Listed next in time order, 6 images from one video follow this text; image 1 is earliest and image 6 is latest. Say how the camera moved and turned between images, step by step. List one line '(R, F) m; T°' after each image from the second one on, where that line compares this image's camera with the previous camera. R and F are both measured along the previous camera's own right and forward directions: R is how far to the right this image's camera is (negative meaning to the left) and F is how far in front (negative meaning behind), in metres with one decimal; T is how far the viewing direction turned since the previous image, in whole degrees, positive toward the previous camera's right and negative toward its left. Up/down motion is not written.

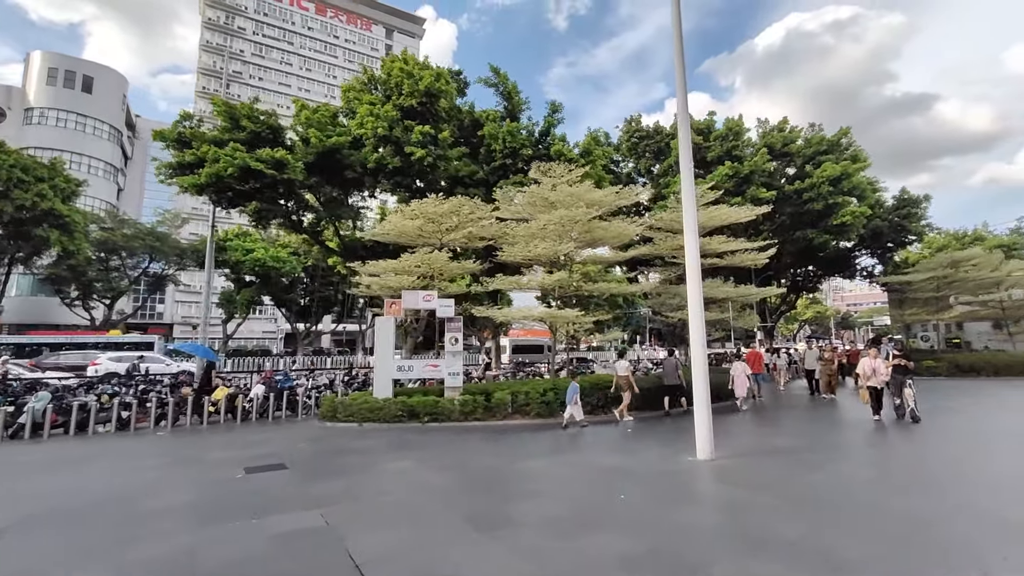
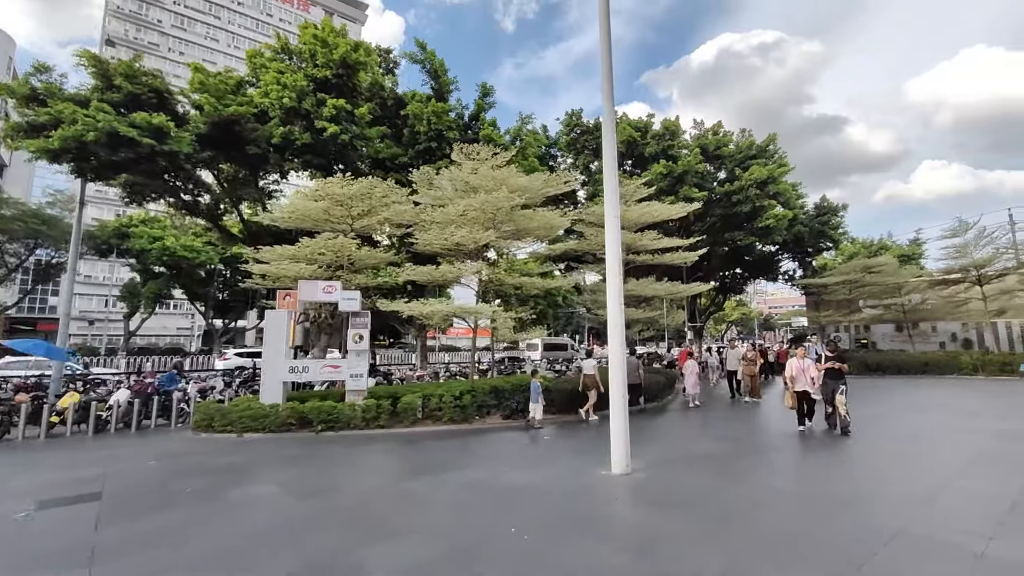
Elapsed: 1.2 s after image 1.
(+0.7, +1.0) m; +7°
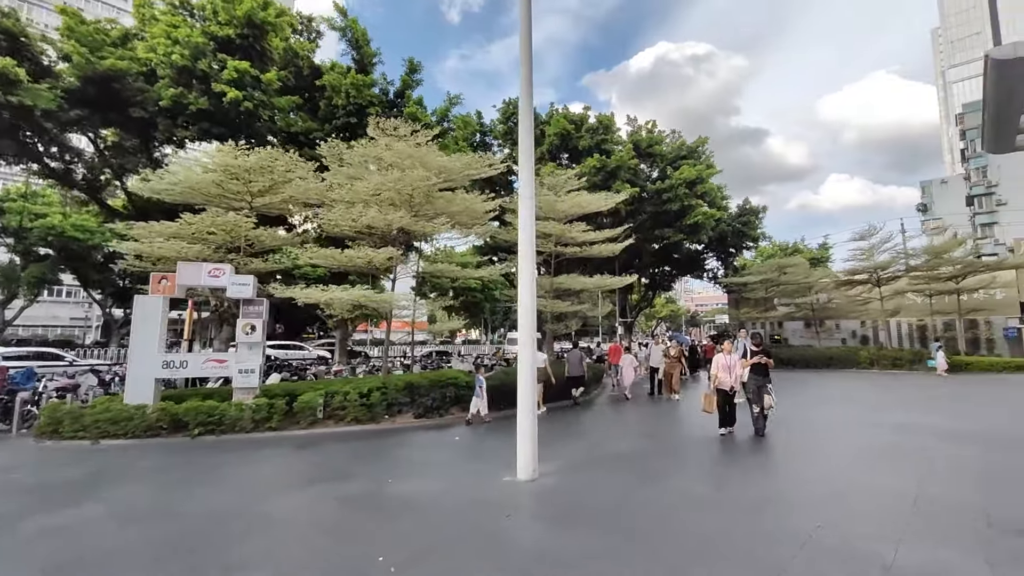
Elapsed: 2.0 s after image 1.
(+0.5, +0.7) m; +7°
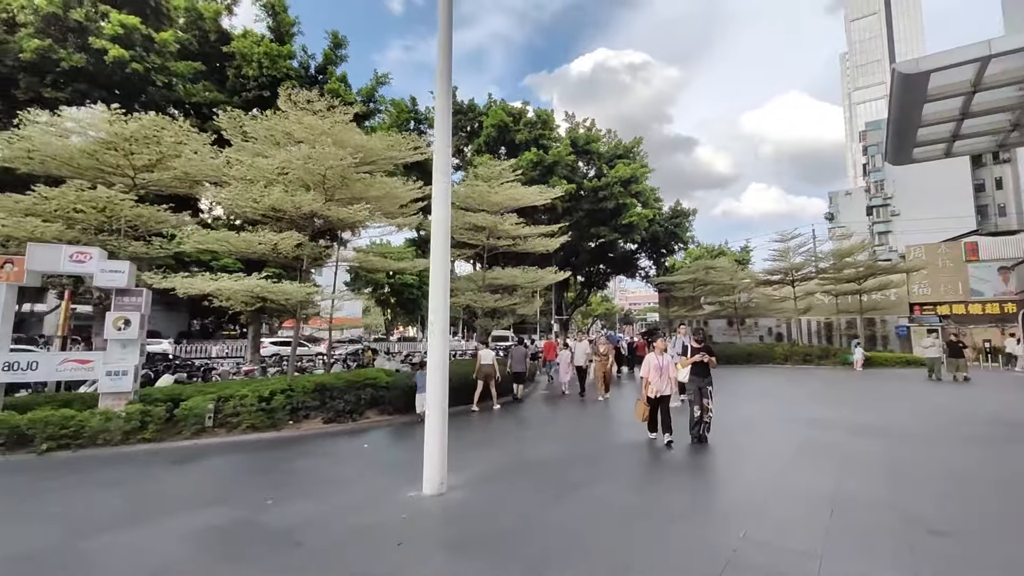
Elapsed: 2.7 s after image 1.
(+0.3, +0.6) m; +7°
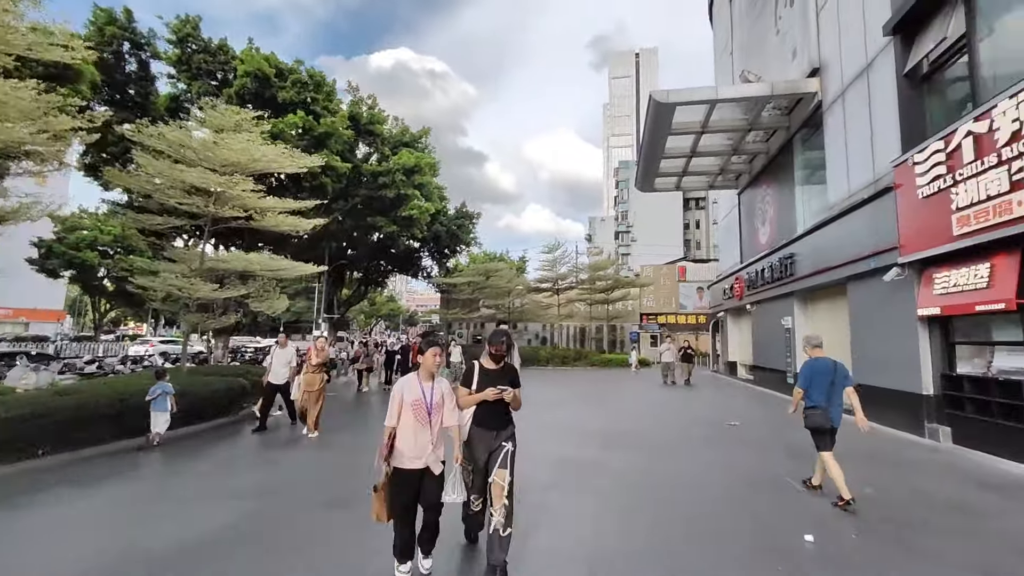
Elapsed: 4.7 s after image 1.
(+1.0, +1.8) m; +25°
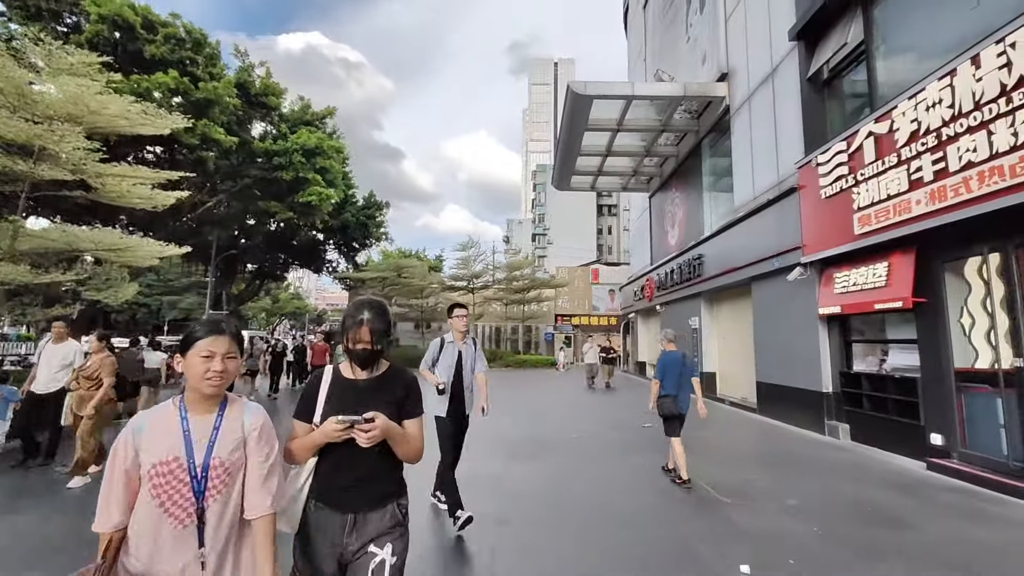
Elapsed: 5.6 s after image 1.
(+0.3, +1.0) m; +10°
